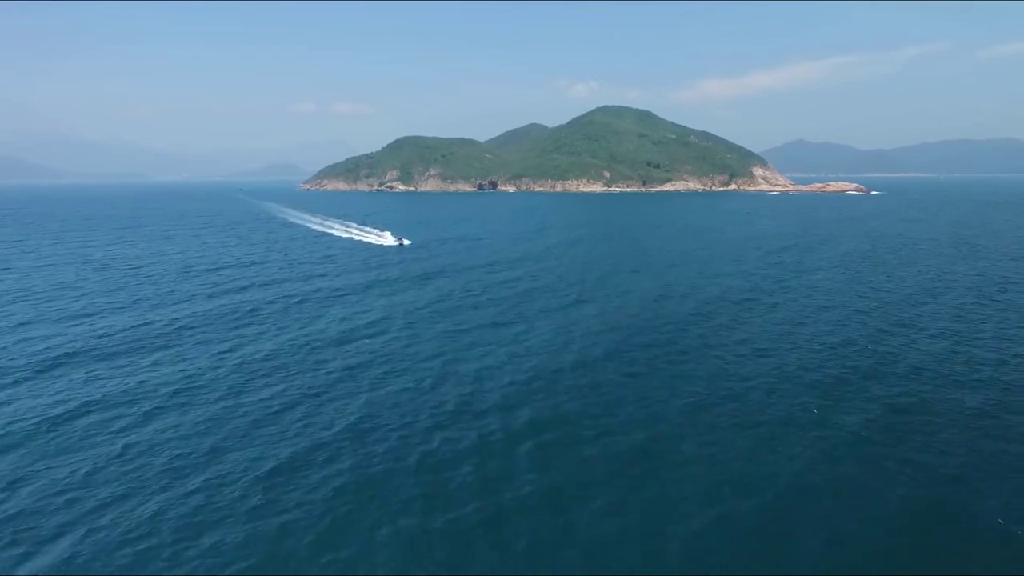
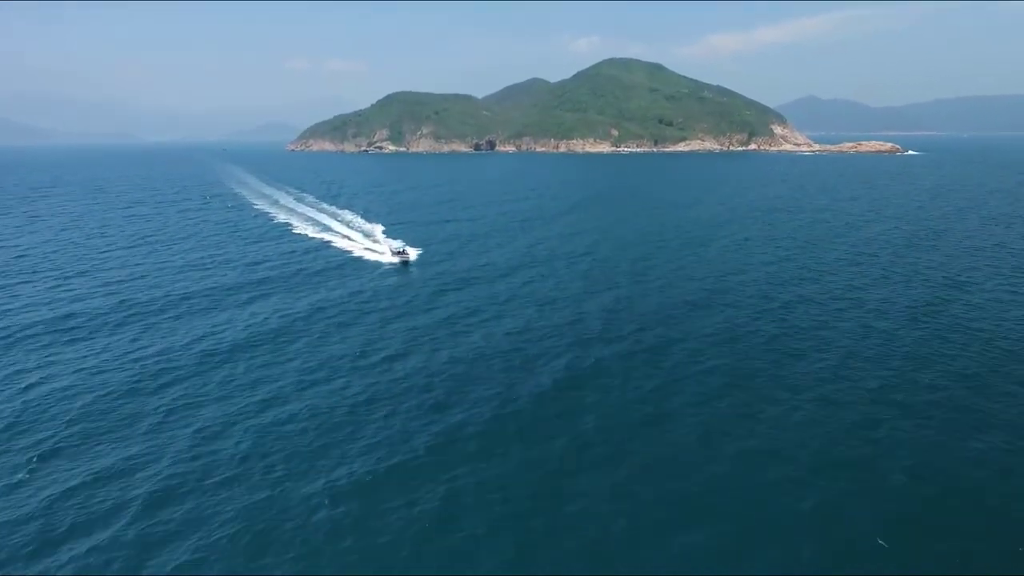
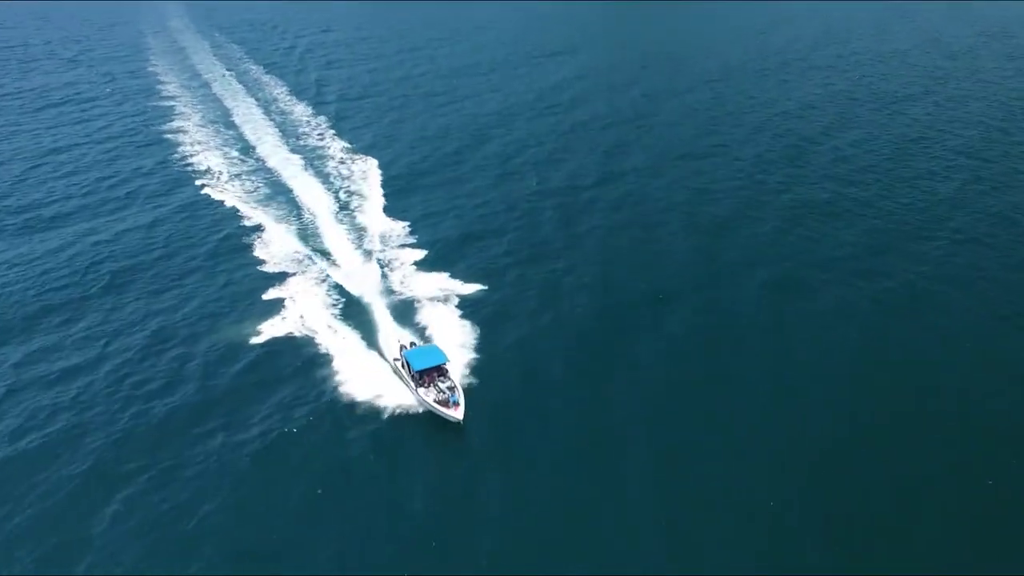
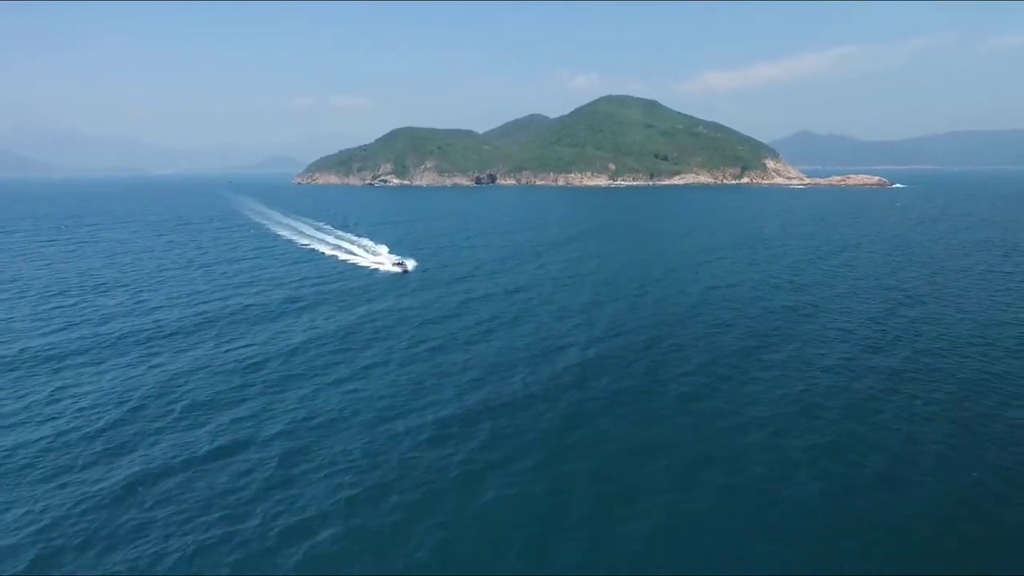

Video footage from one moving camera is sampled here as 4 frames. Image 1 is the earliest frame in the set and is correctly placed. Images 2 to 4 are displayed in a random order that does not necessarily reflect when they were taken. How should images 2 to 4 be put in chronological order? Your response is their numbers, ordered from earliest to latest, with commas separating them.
4, 2, 3
